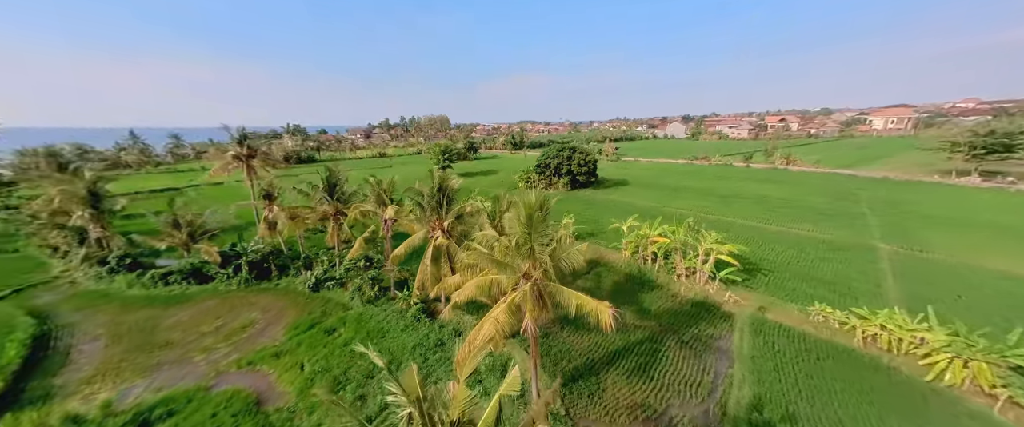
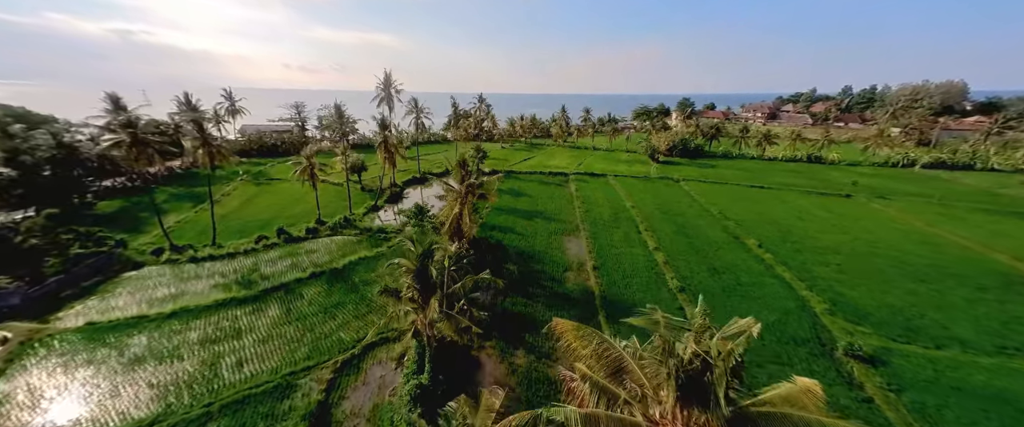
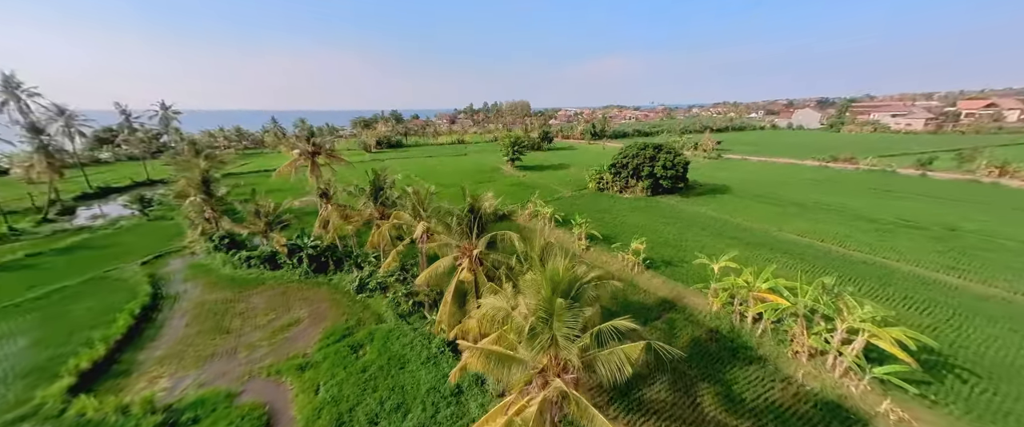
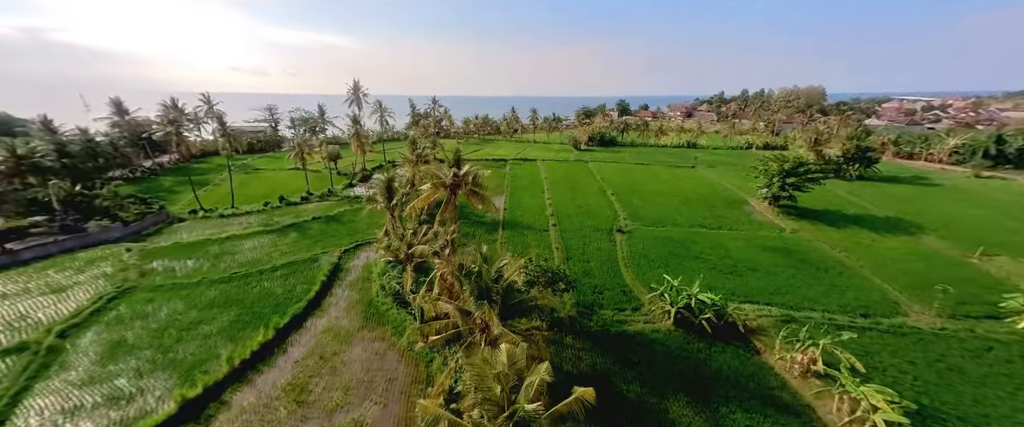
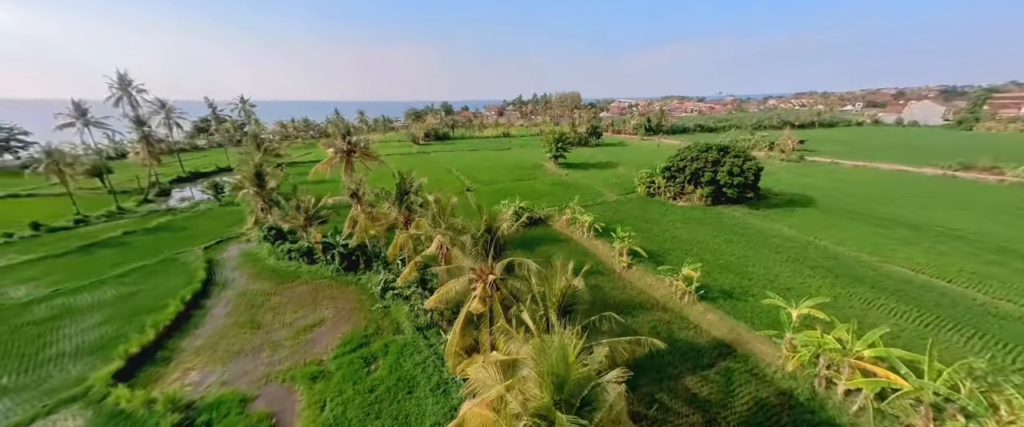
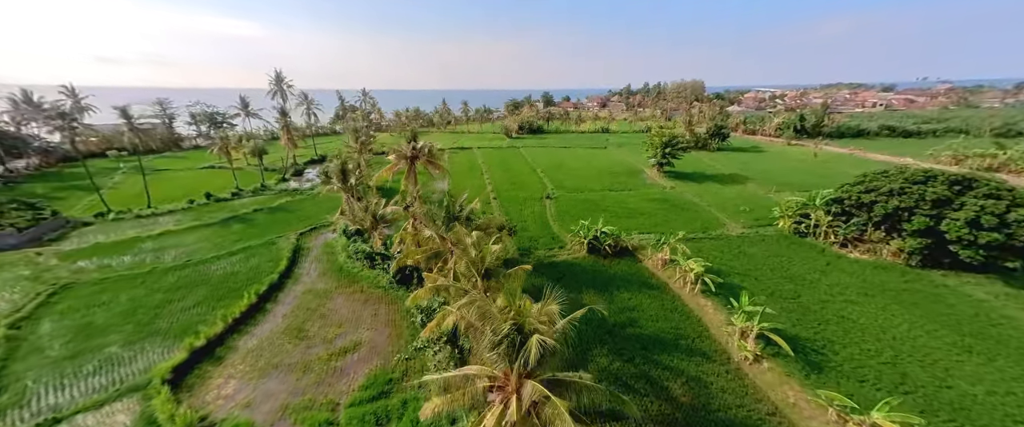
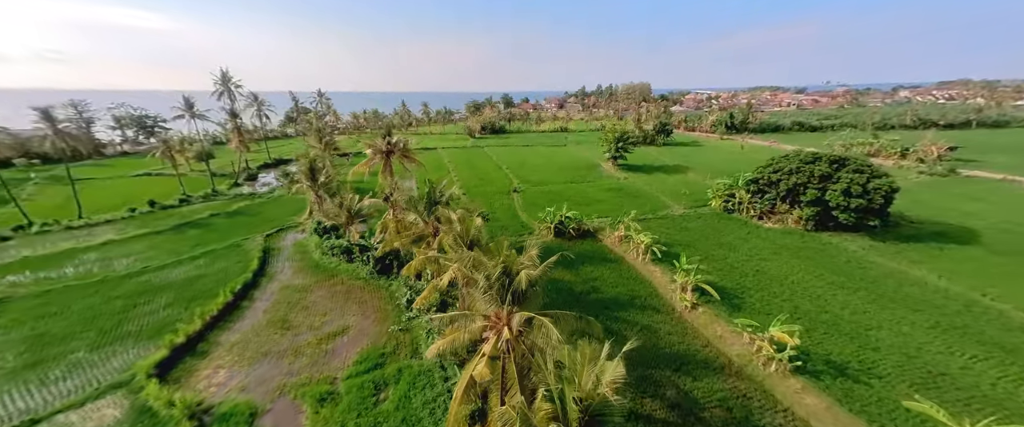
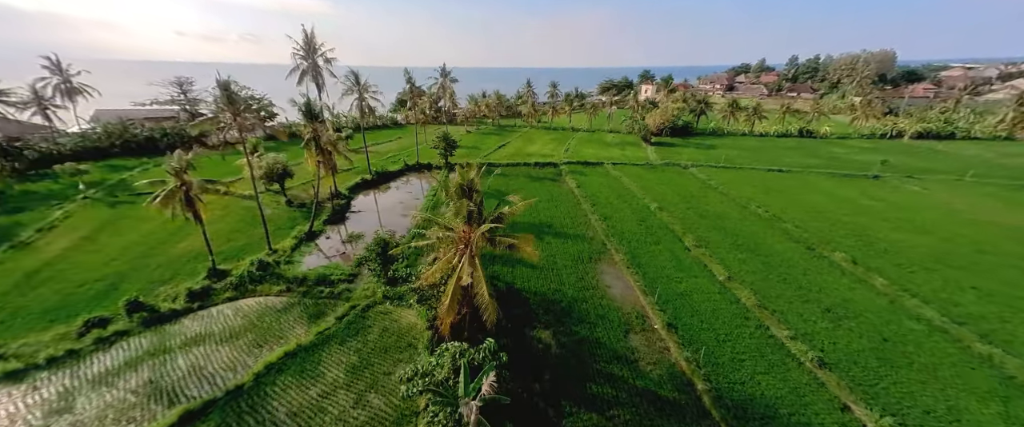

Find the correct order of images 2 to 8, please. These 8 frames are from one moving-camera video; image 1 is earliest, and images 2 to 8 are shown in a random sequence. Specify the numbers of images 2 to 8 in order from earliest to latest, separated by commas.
3, 5, 7, 6, 4, 2, 8
